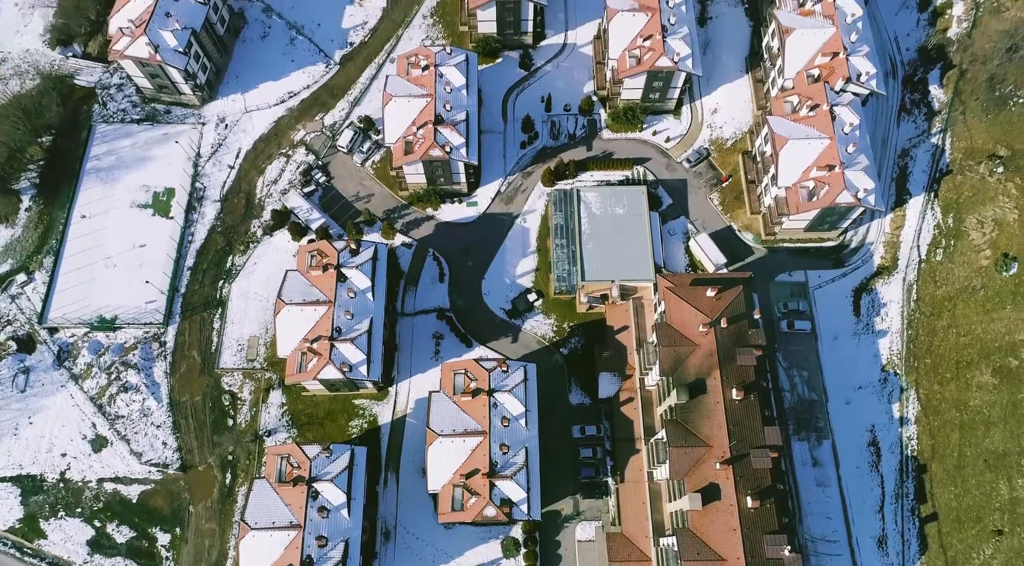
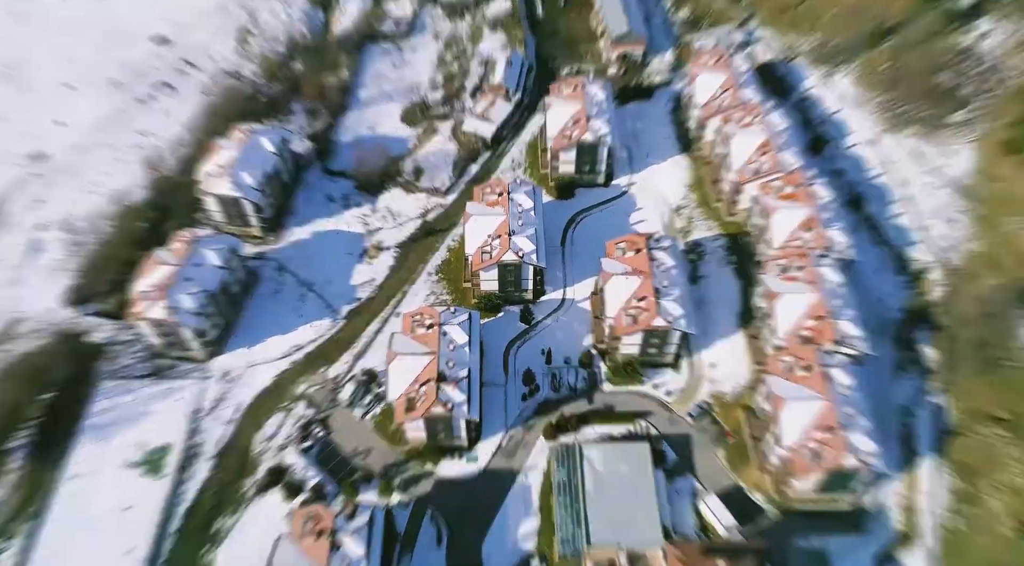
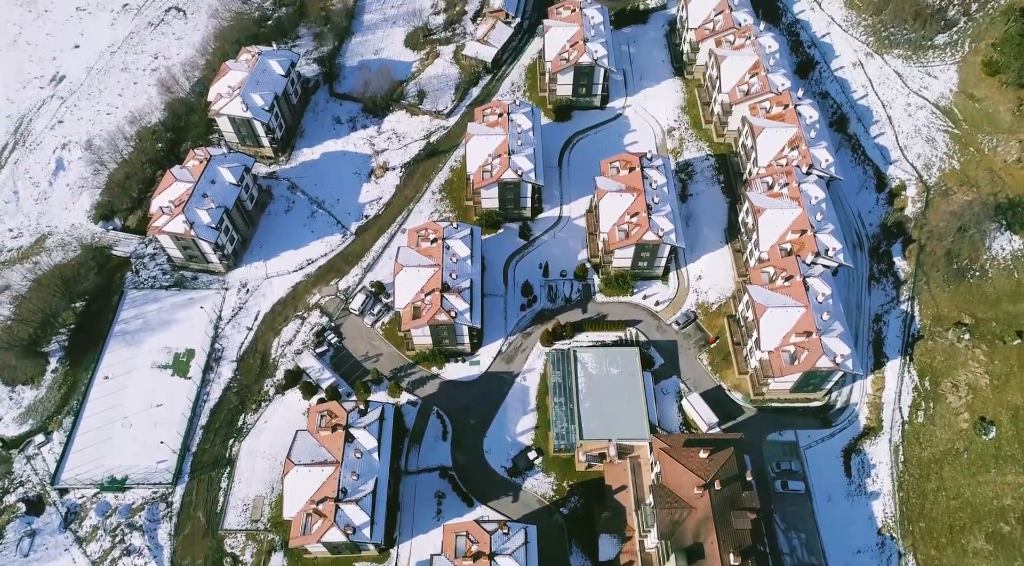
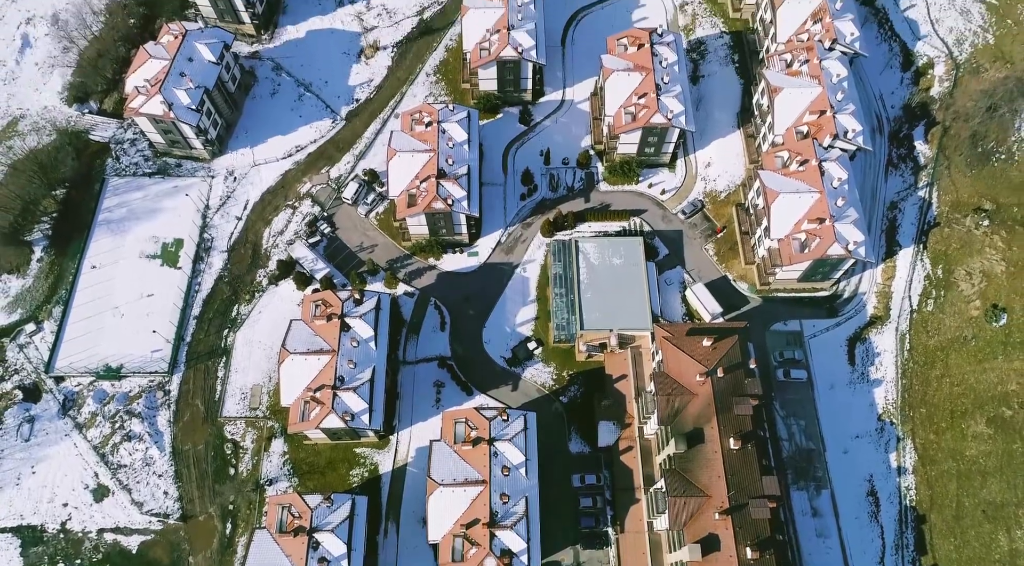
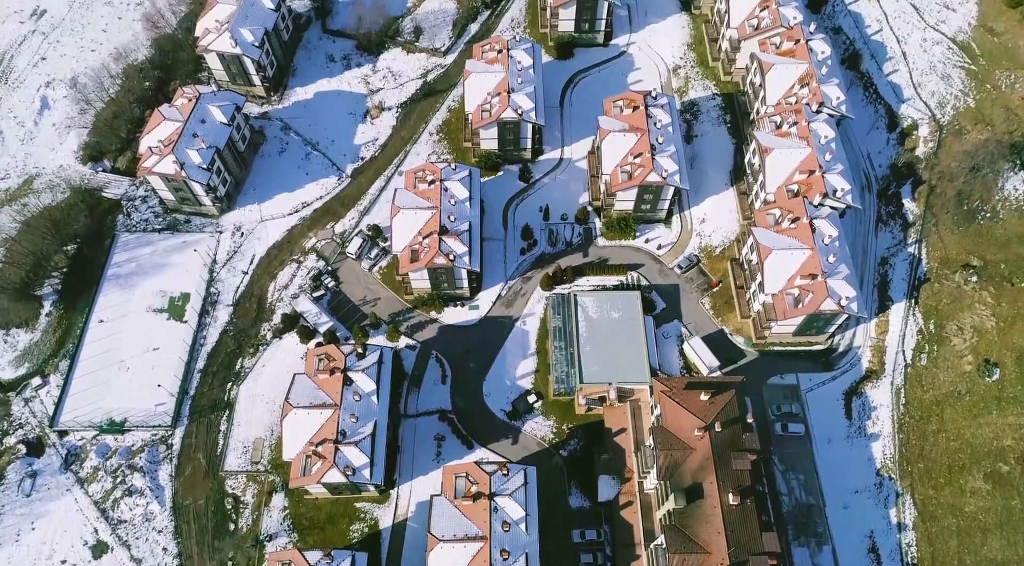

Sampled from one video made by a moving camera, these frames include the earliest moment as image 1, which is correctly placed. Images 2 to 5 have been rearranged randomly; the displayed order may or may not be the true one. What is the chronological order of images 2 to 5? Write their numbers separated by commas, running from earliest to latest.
4, 5, 3, 2
